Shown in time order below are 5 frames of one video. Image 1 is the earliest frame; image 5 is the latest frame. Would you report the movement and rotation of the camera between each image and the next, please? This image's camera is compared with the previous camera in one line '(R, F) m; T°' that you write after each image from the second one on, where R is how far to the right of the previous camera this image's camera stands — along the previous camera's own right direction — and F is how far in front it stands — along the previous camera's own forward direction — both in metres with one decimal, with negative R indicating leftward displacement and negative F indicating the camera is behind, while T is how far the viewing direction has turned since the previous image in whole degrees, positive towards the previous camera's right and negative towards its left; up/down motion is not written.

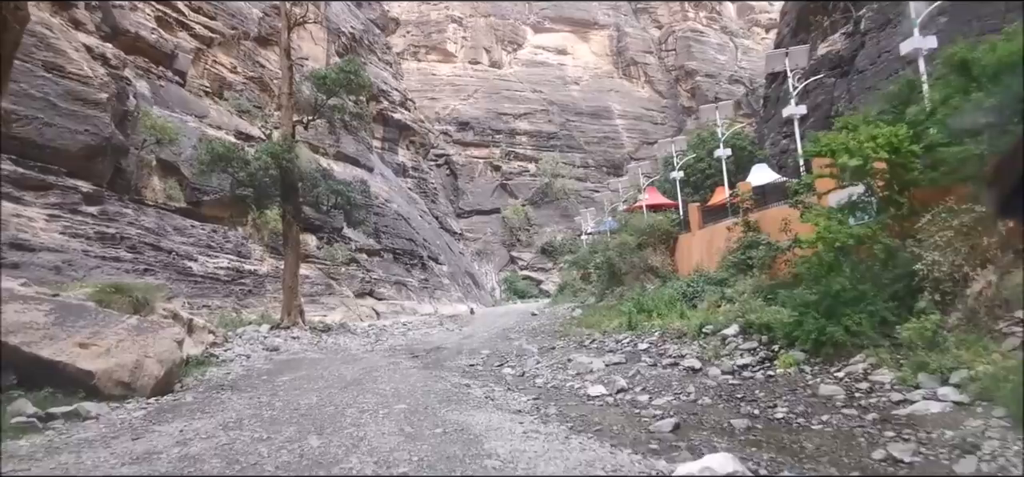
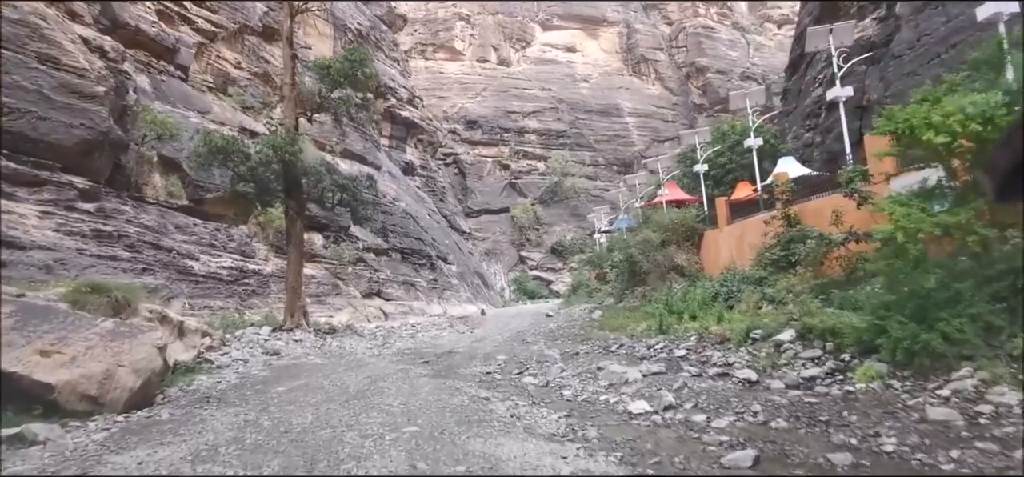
(-0.1, +0.6) m; -1°
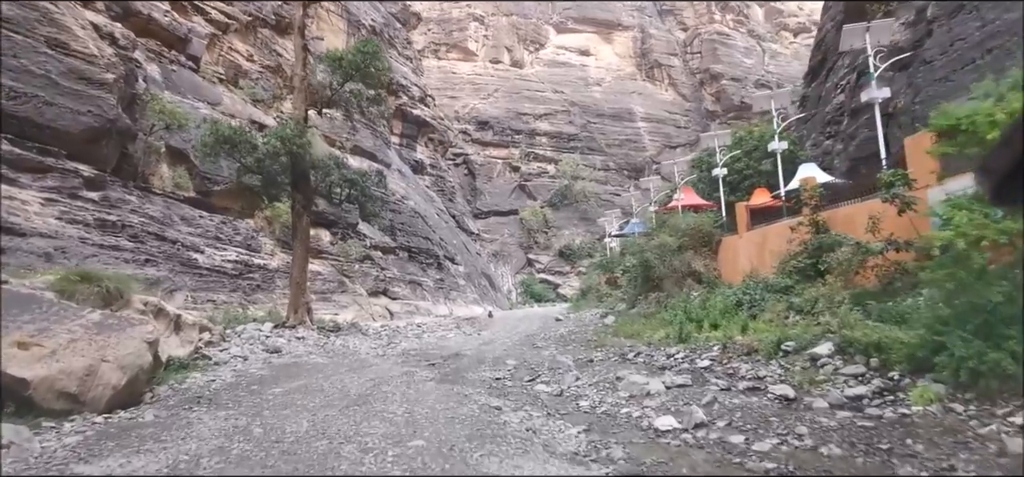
(-0.1, +0.3) m; -1°
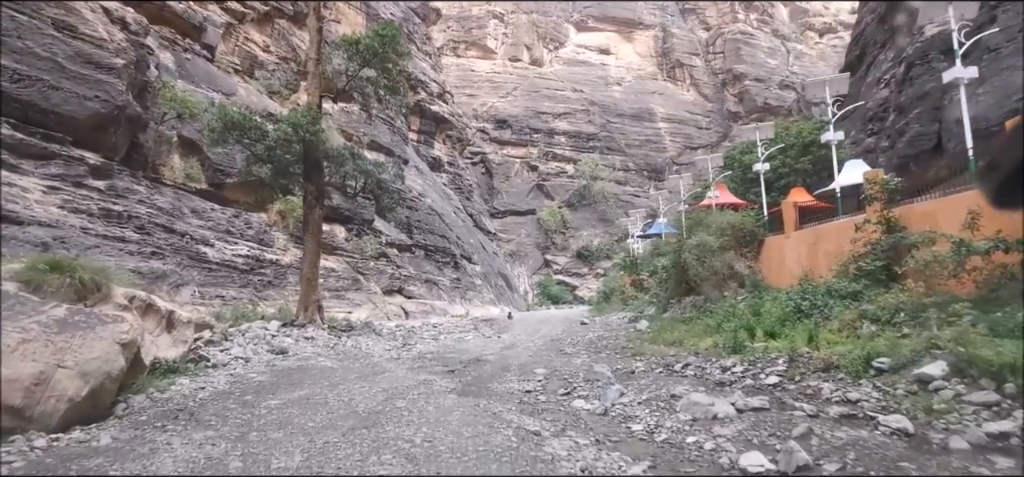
(-0.2, +0.7) m; -1°
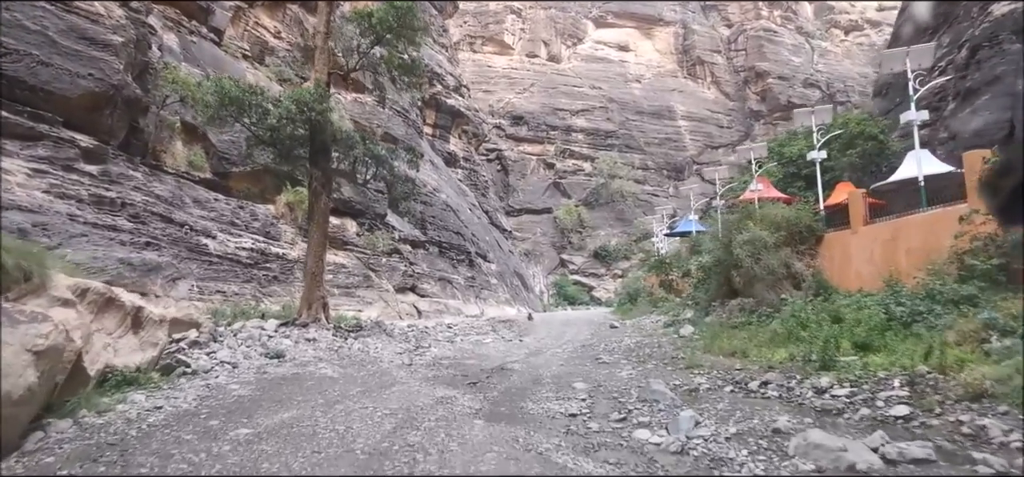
(-0.2, +1.0) m; -1°
